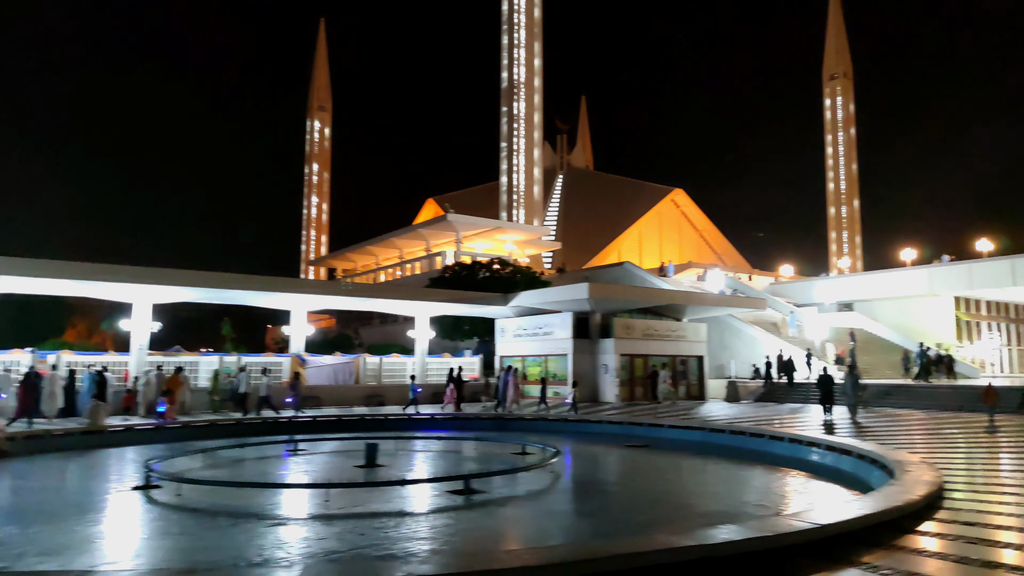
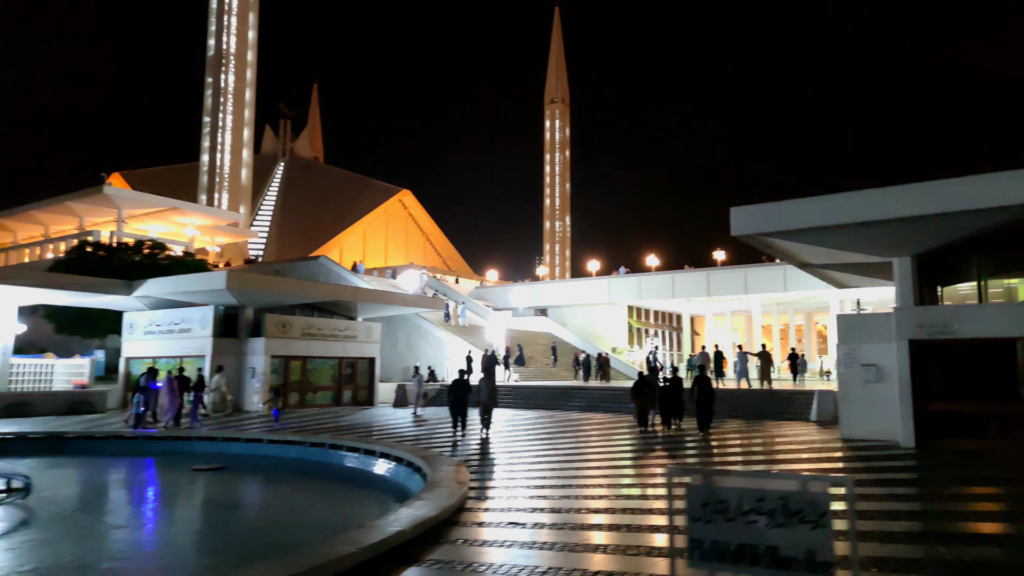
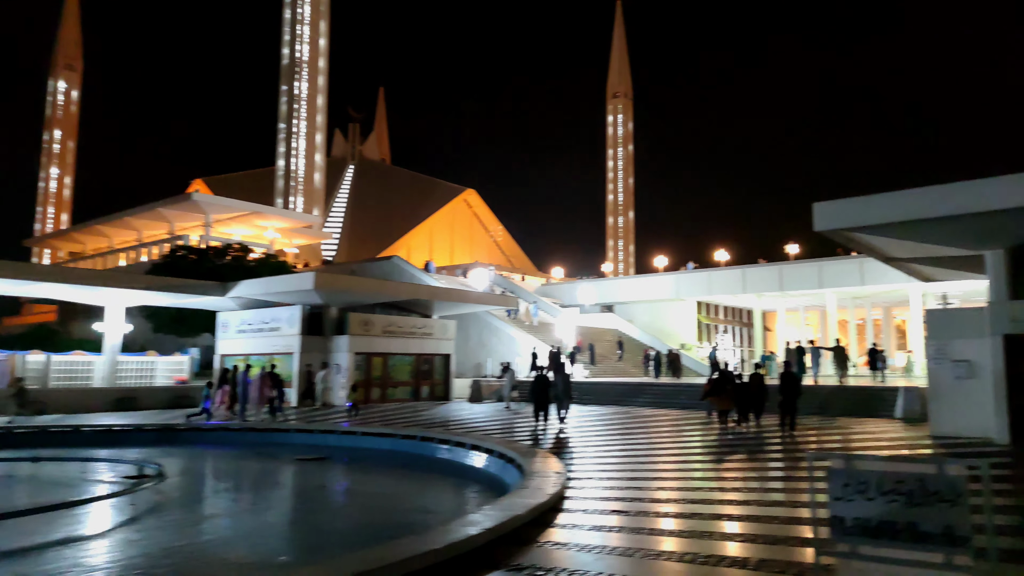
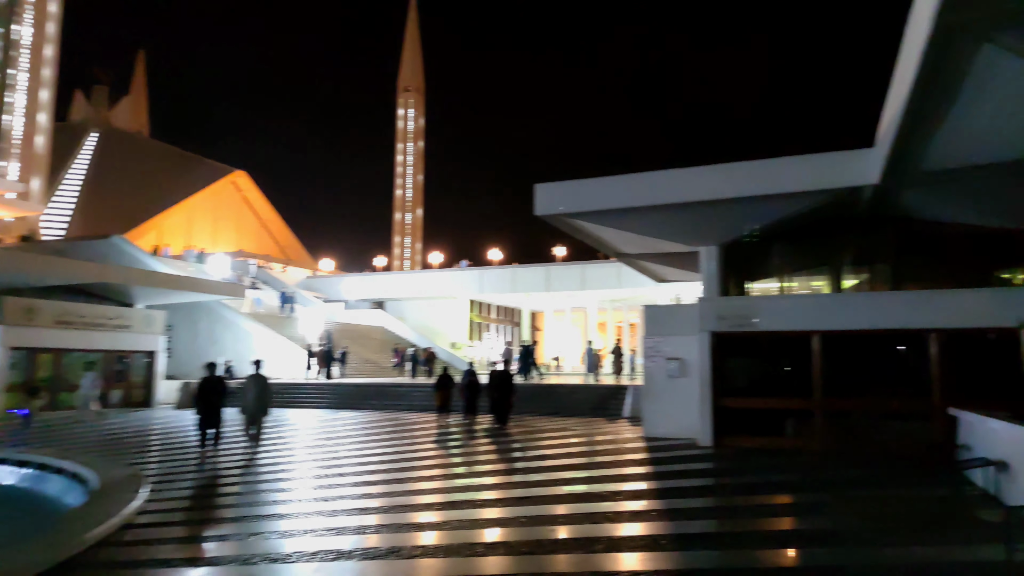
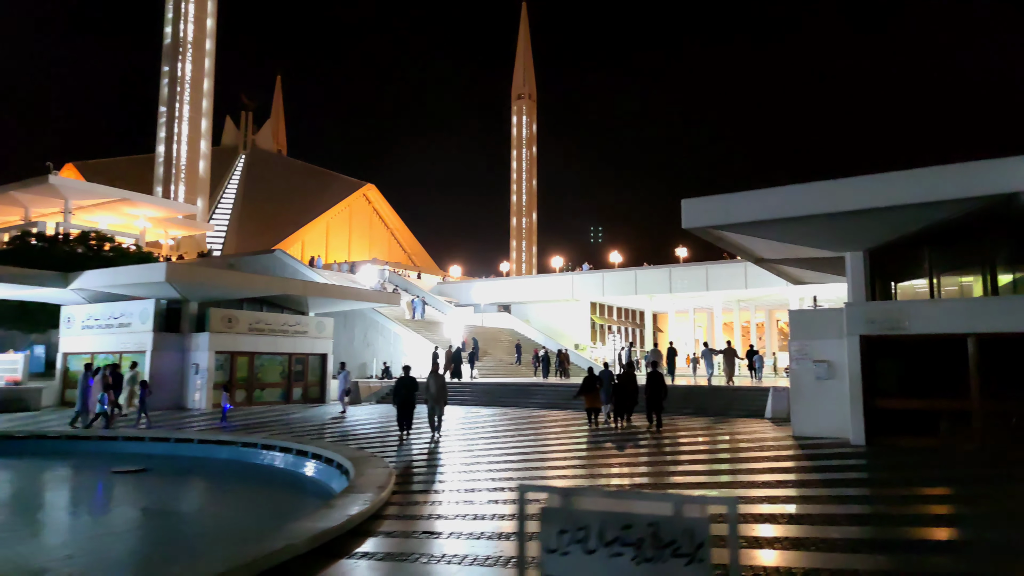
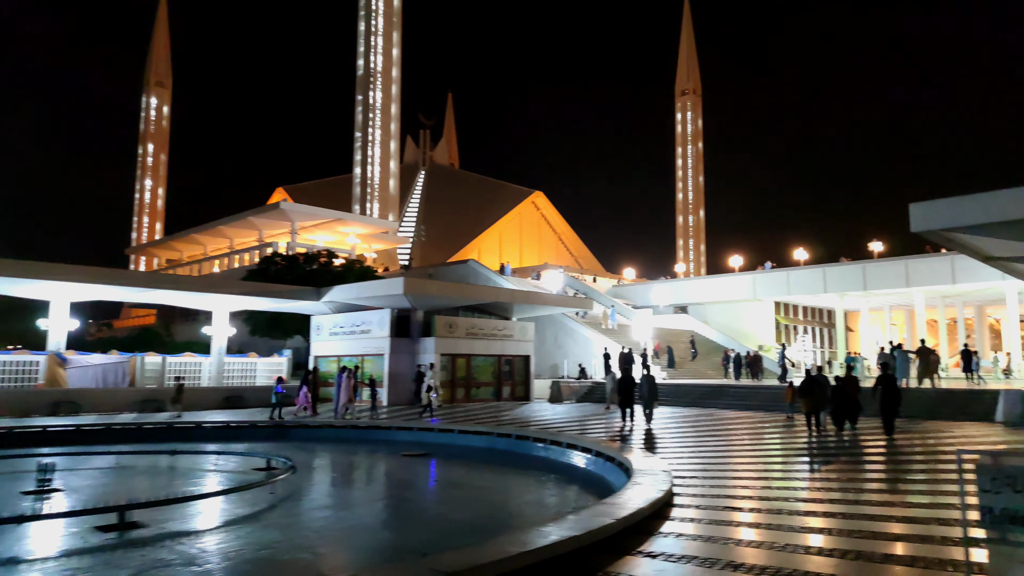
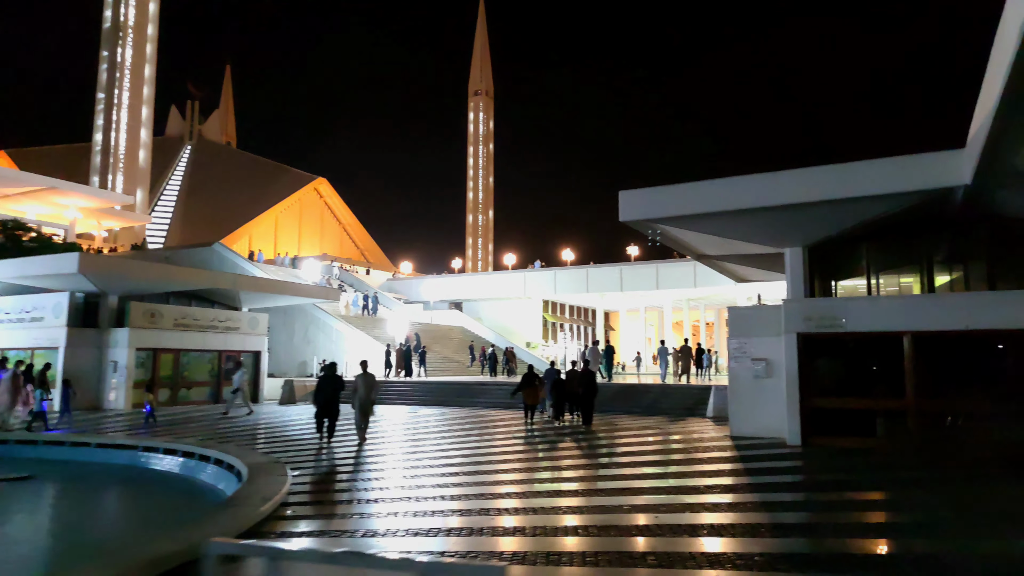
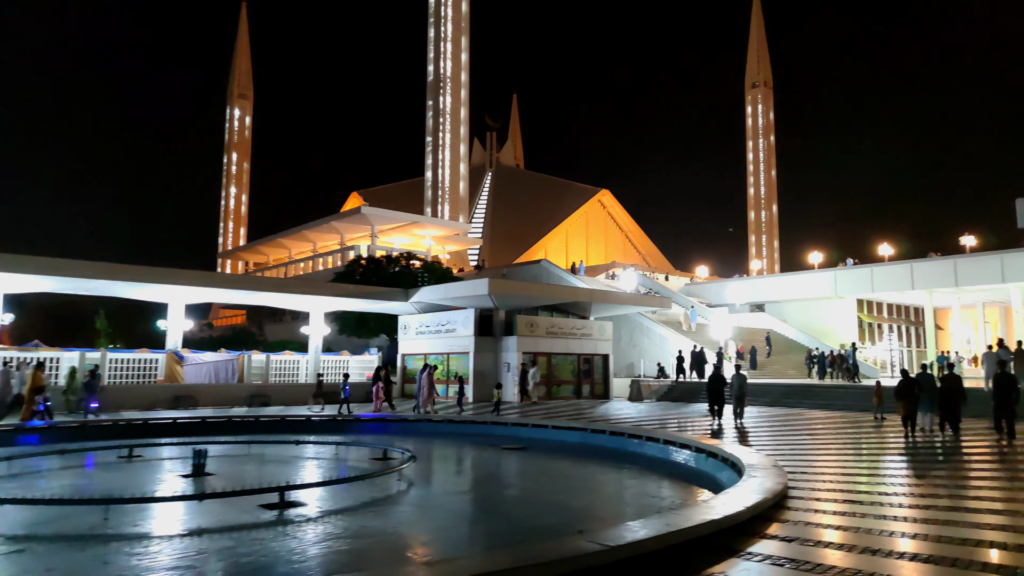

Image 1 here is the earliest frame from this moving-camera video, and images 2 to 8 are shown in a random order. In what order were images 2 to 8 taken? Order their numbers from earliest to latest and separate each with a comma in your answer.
8, 6, 3, 2, 5, 7, 4
